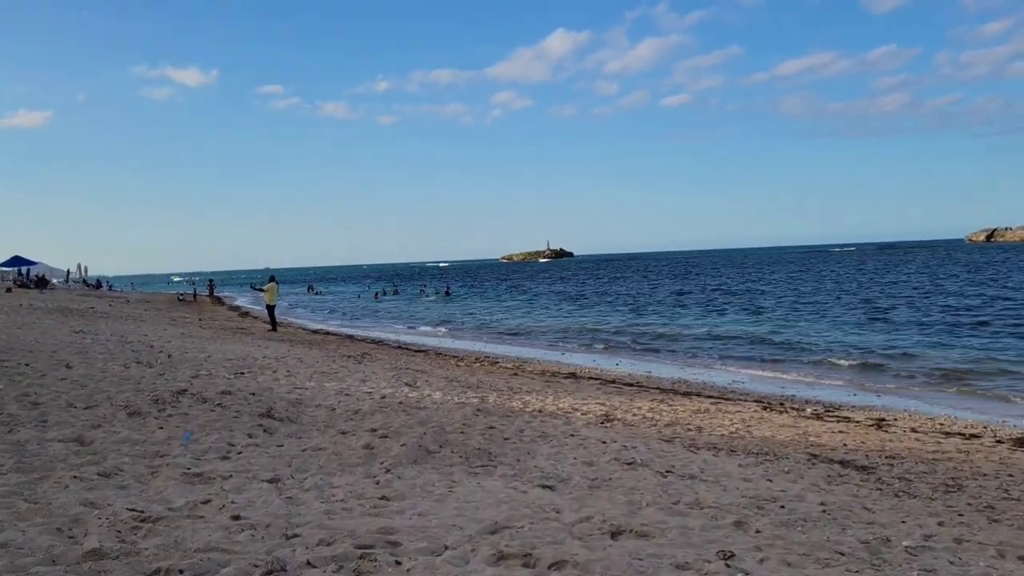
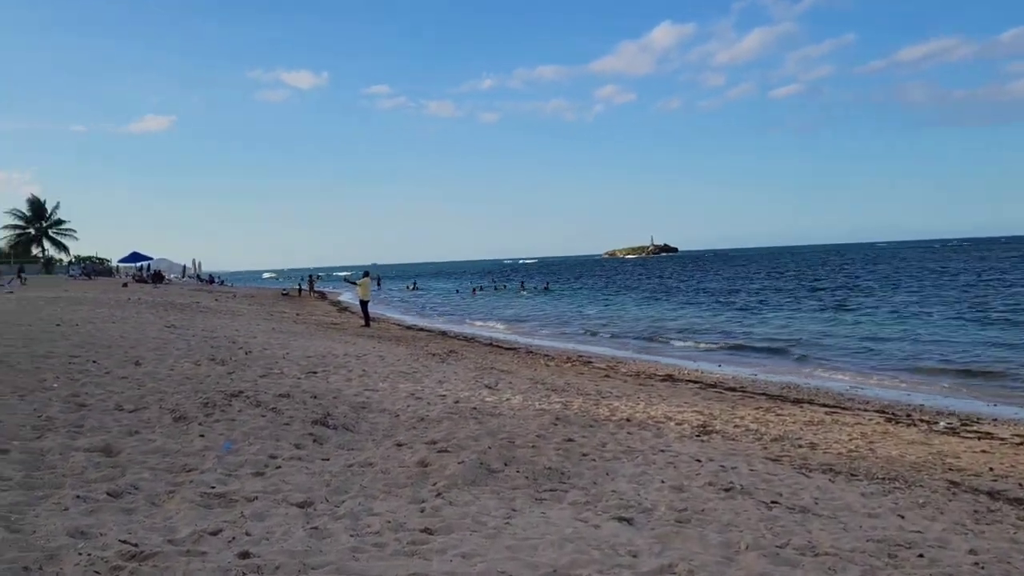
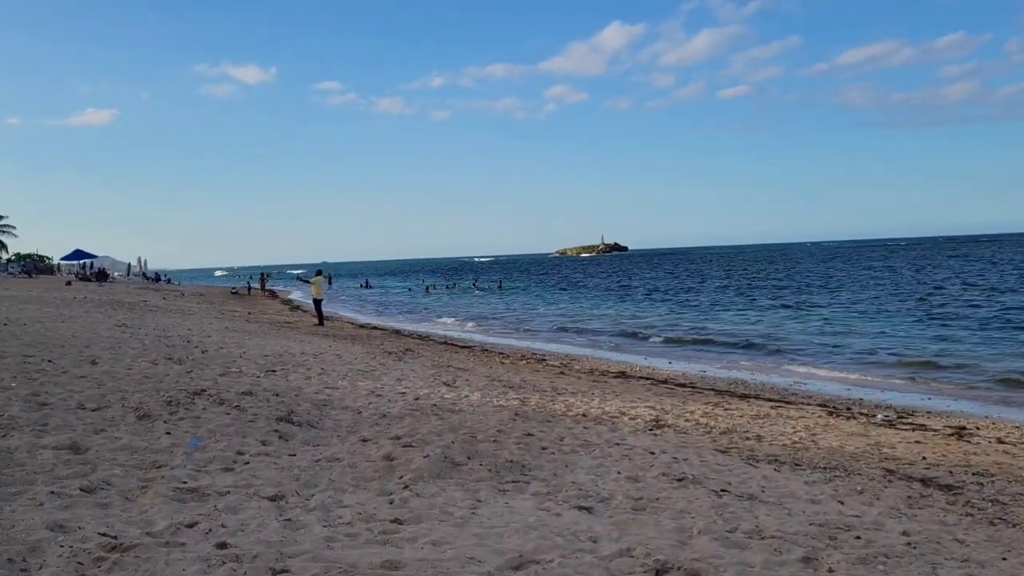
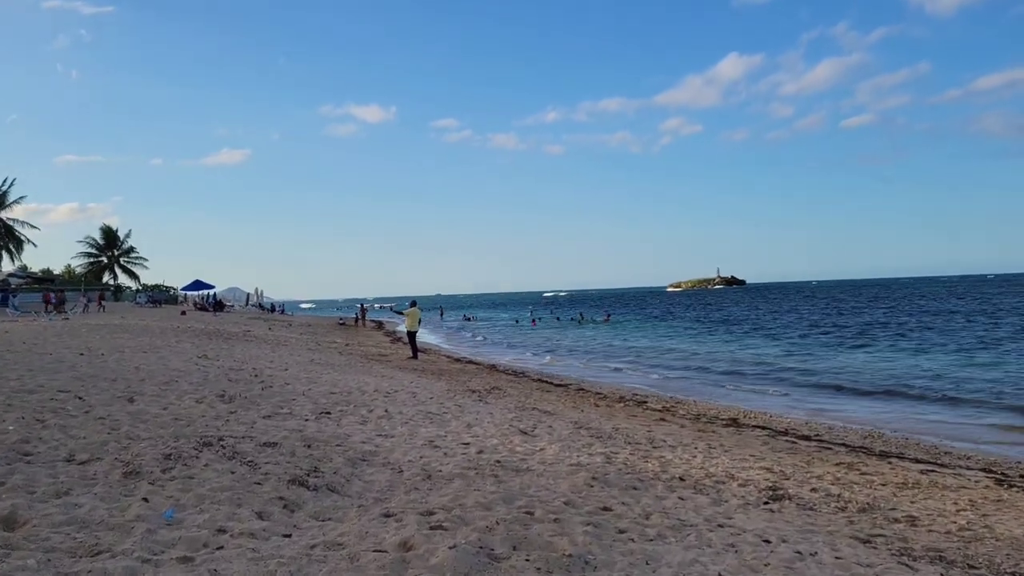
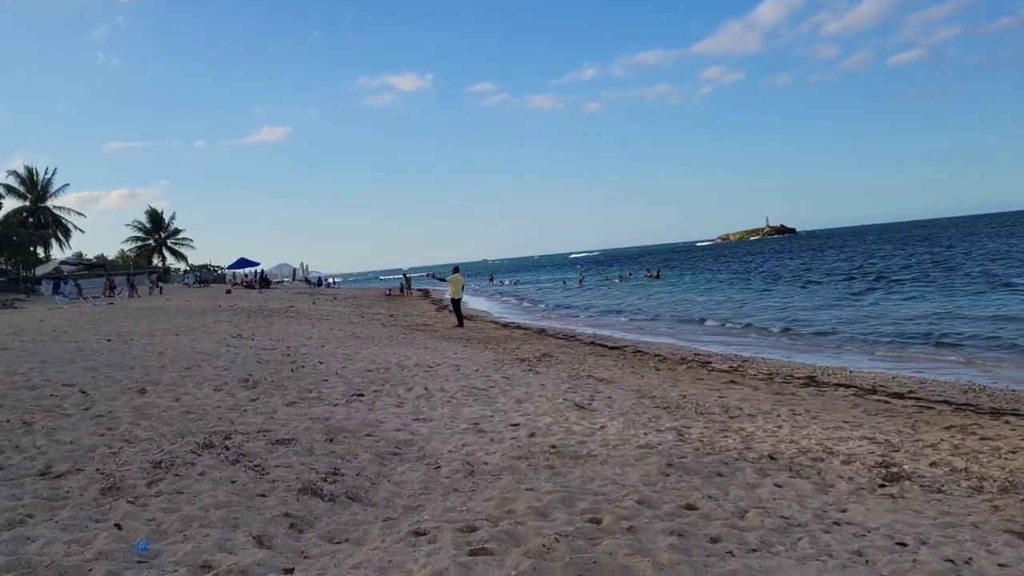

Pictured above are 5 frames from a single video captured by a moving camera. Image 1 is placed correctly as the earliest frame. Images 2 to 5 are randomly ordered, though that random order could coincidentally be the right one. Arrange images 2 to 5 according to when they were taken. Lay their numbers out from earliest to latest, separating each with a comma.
3, 2, 4, 5
